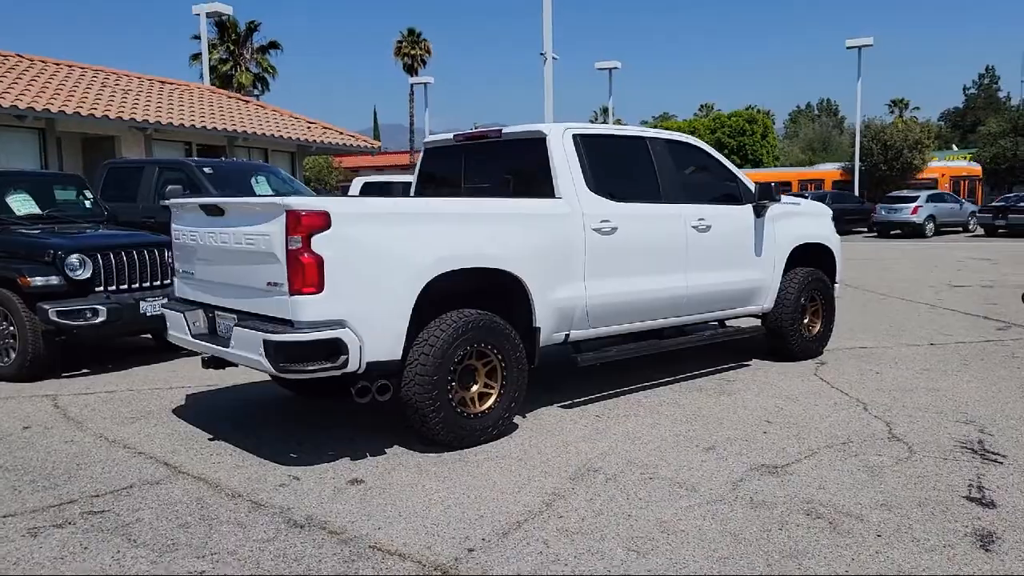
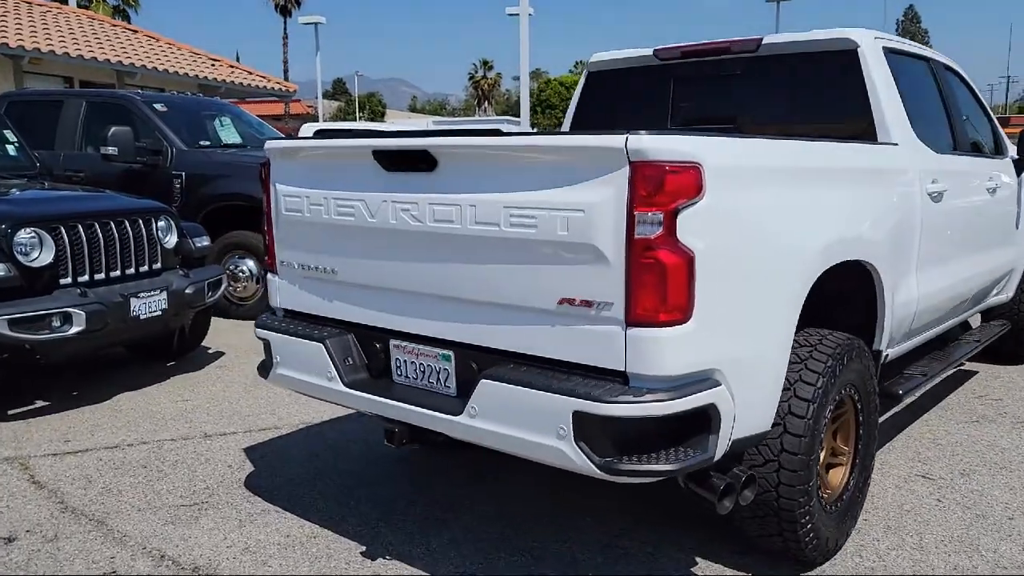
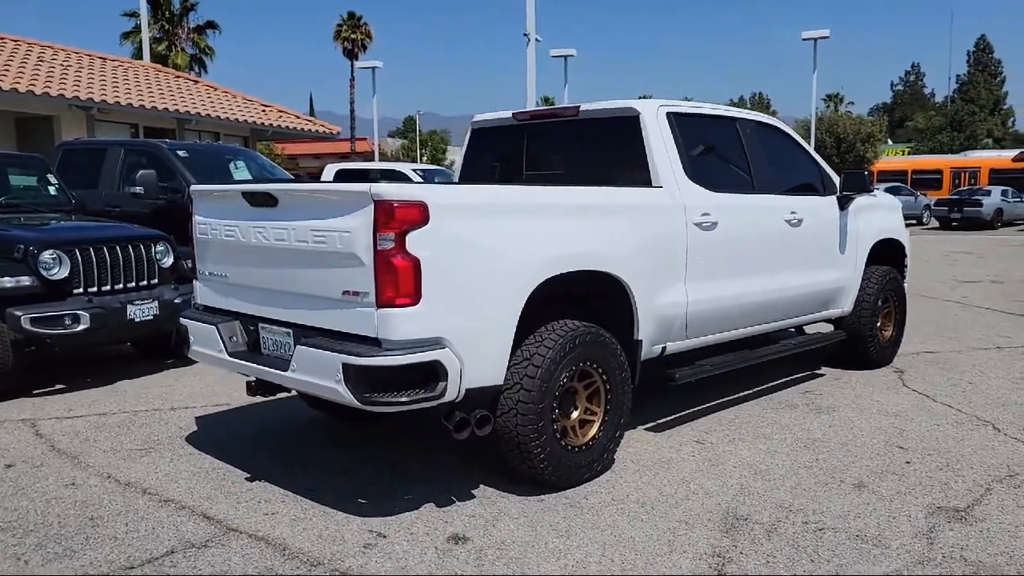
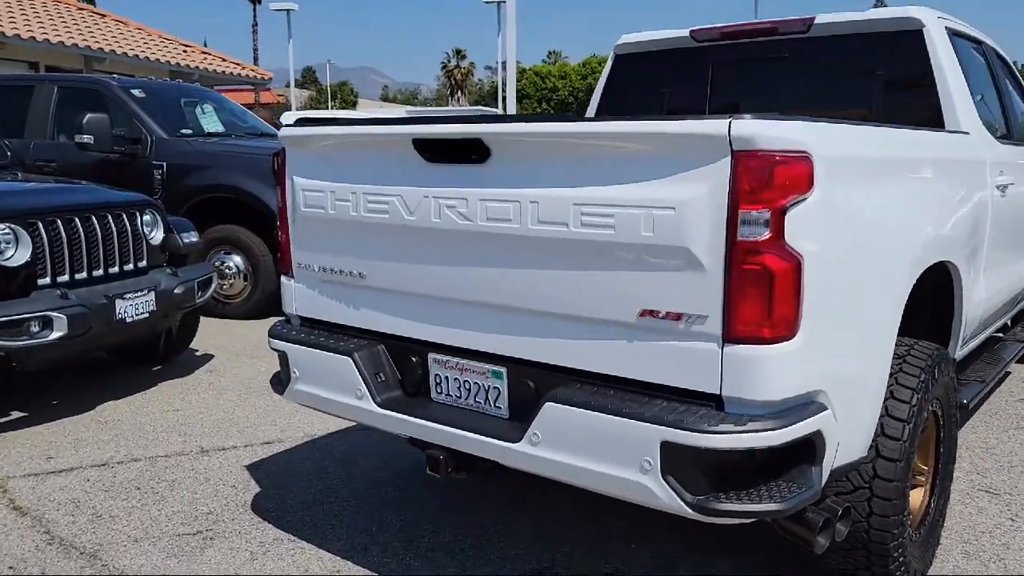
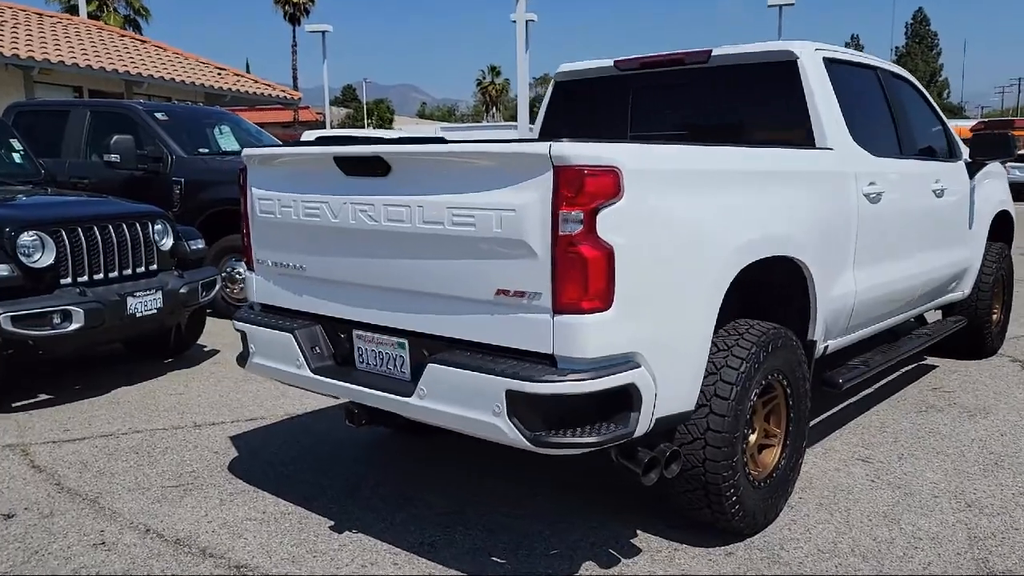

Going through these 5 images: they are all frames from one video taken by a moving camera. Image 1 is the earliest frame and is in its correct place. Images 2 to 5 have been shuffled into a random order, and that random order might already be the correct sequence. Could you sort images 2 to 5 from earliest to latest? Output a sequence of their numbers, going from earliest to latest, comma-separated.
3, 5, 2, 4
